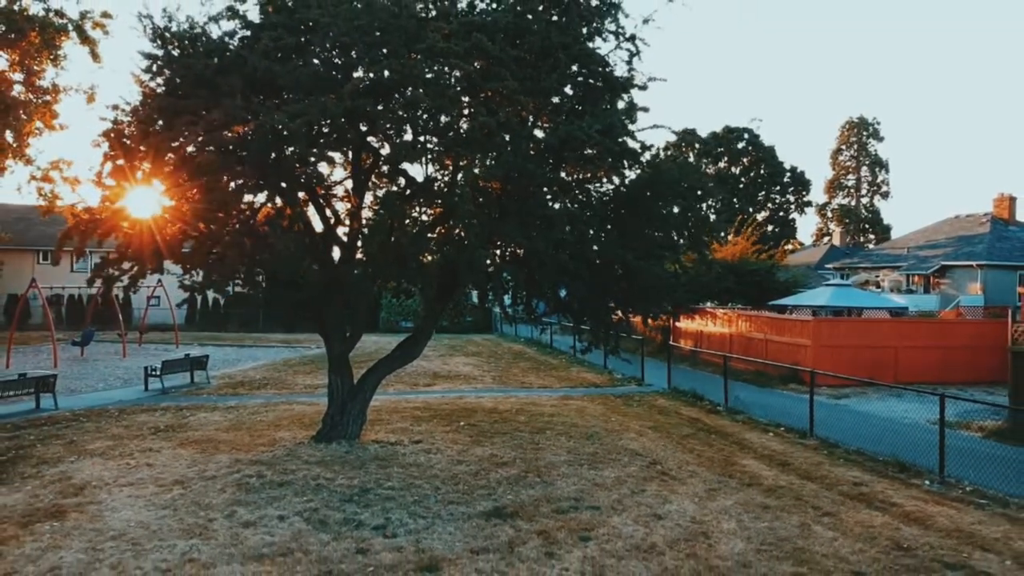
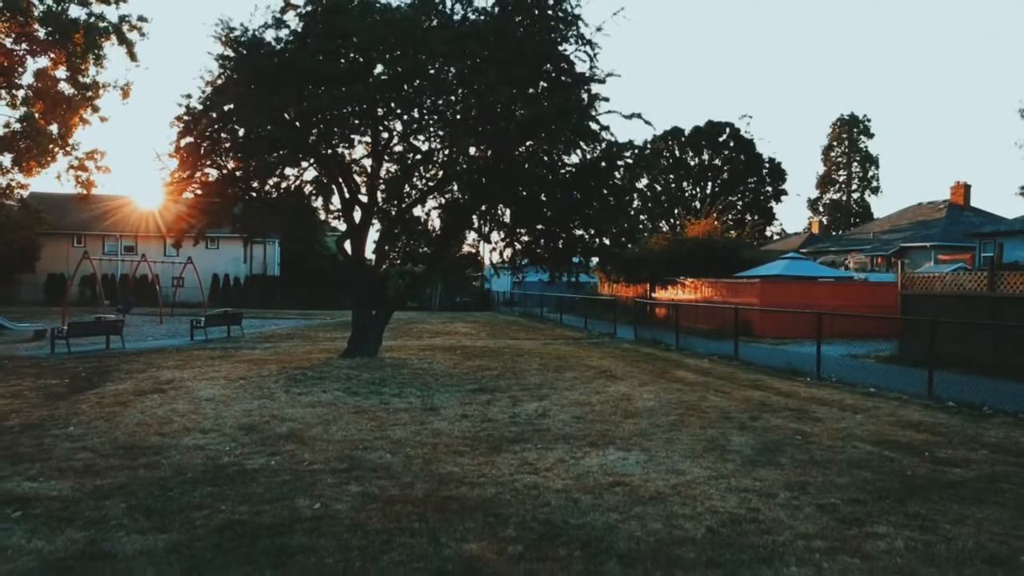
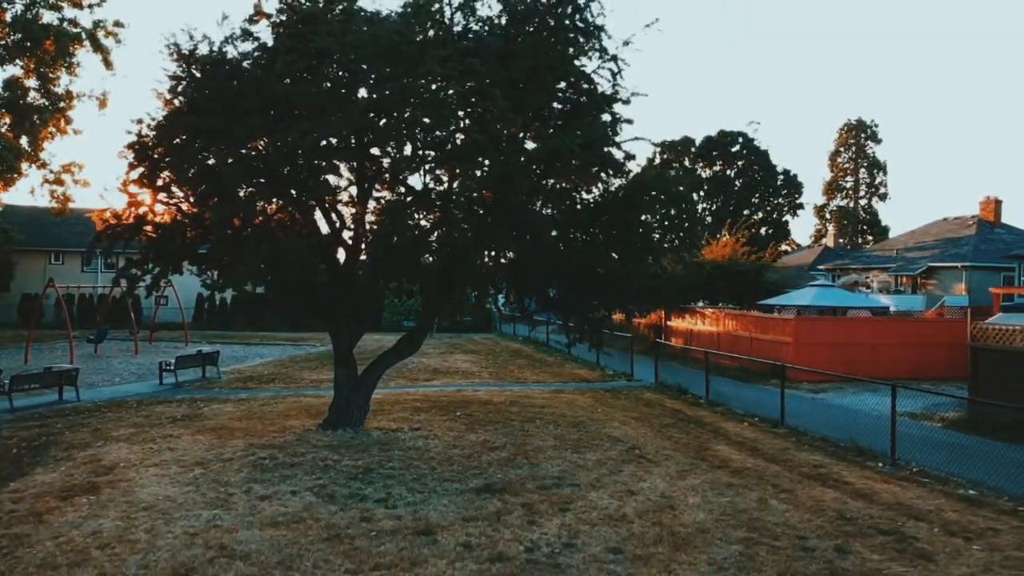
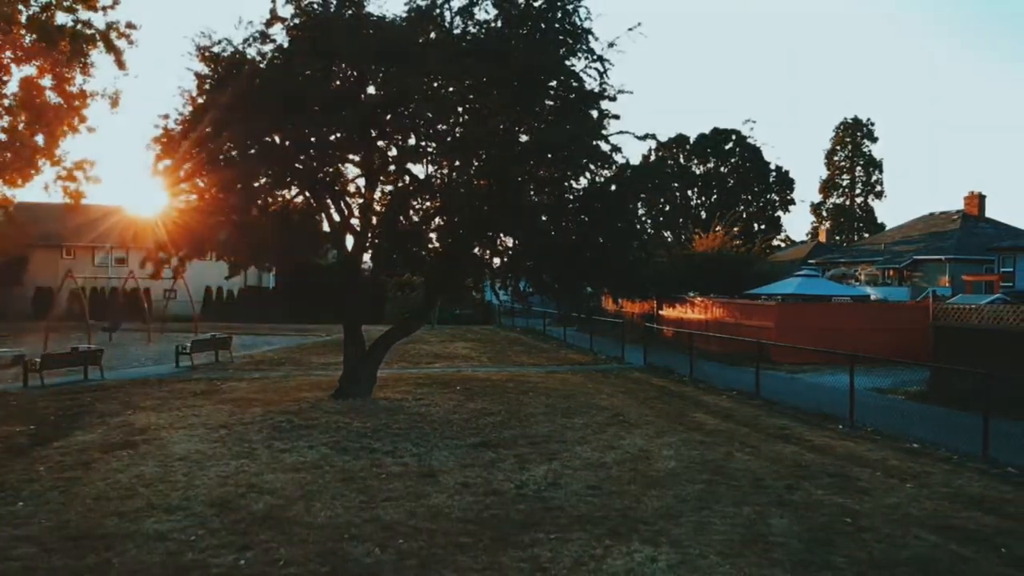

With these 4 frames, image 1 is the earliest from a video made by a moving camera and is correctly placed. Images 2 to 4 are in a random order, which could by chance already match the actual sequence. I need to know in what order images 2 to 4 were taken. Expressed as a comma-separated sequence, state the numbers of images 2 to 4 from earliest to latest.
3, 4, 2
